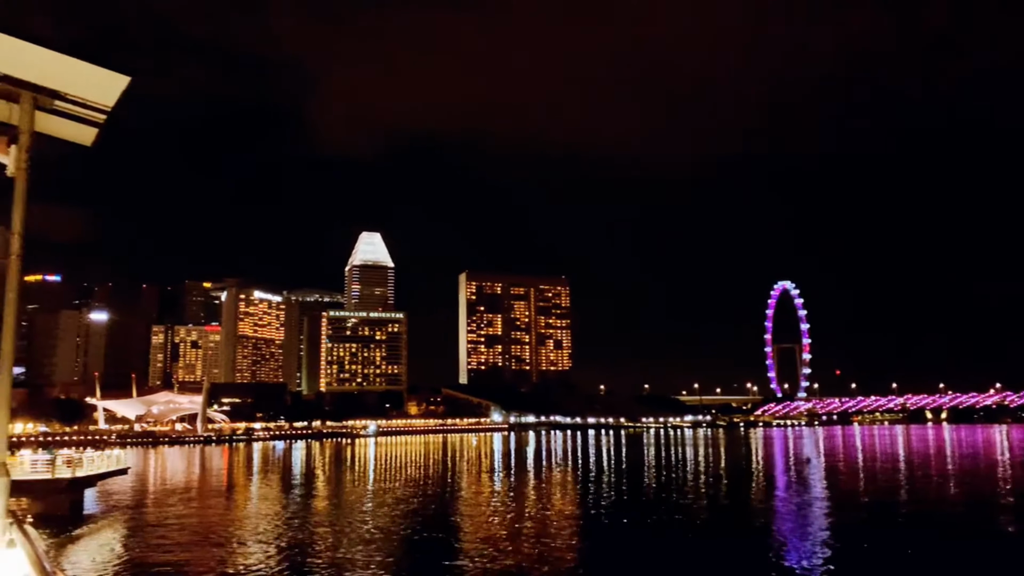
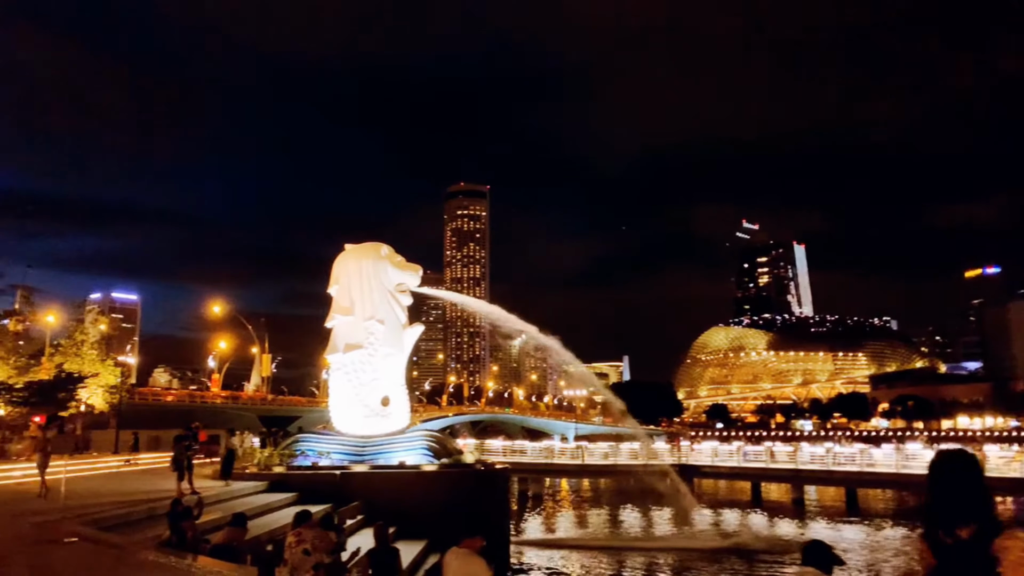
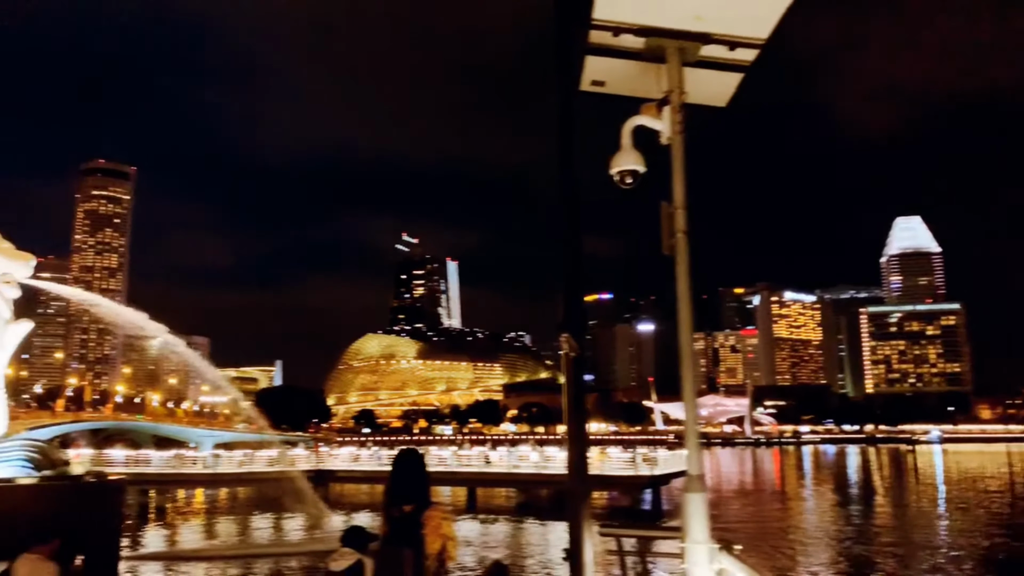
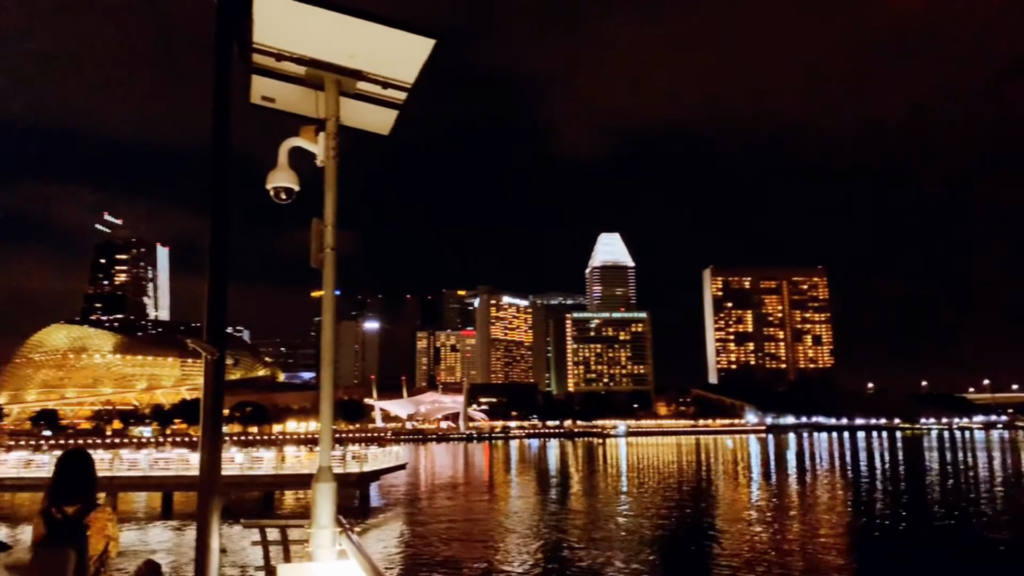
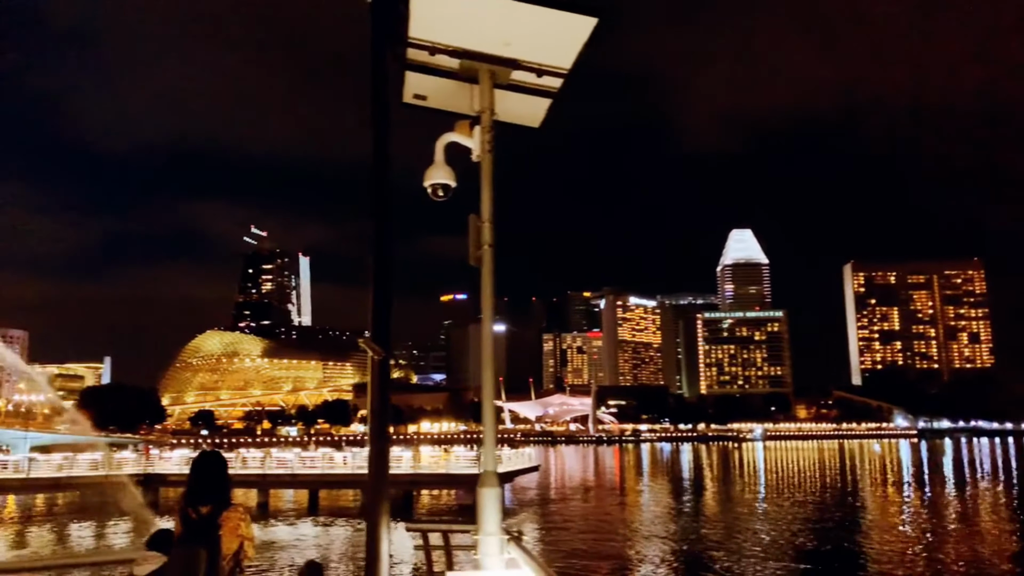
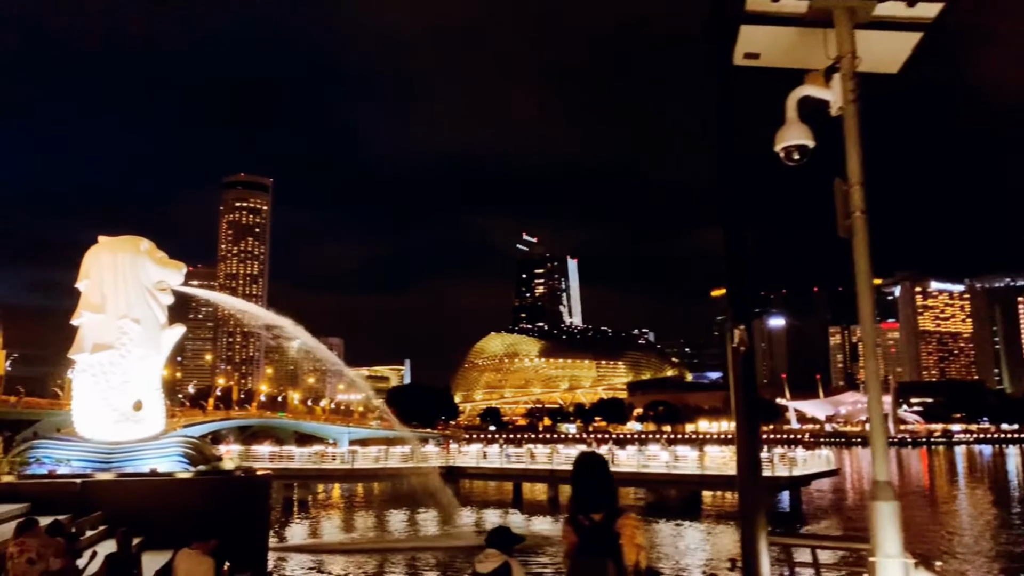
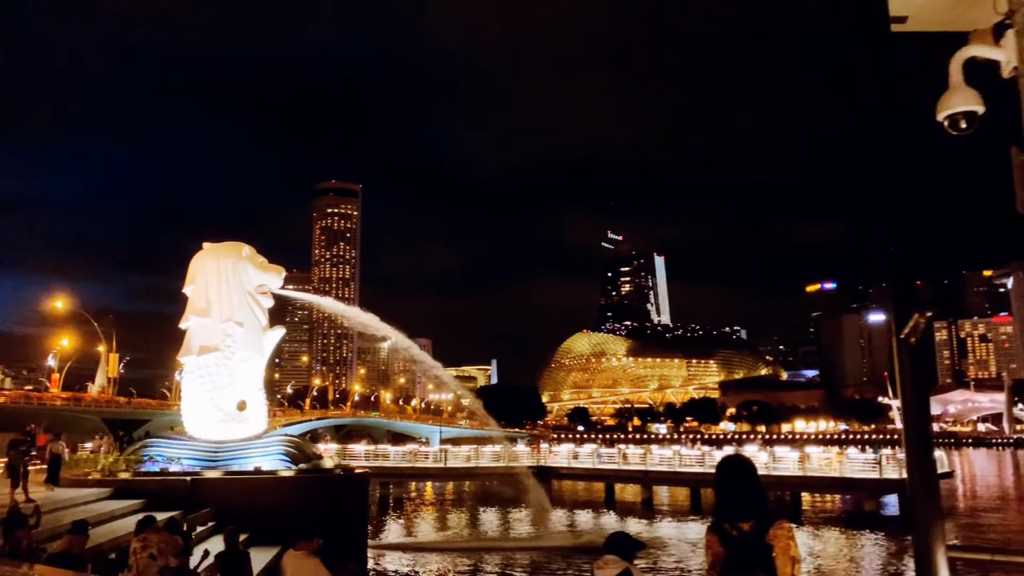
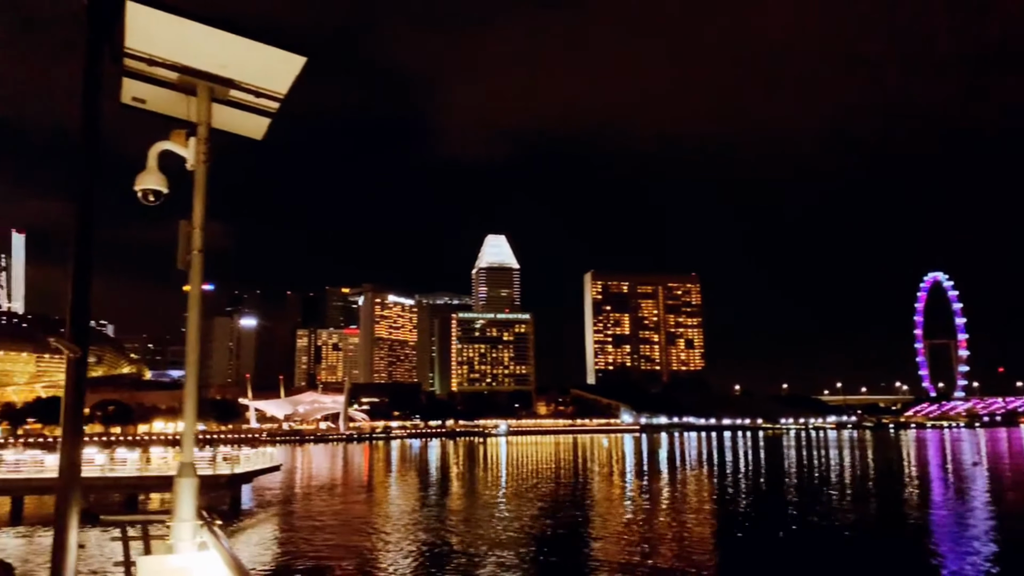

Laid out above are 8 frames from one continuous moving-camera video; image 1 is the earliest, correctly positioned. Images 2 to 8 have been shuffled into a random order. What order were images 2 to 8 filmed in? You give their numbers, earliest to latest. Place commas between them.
8, 4, 5, 3, 6, 7, 2
